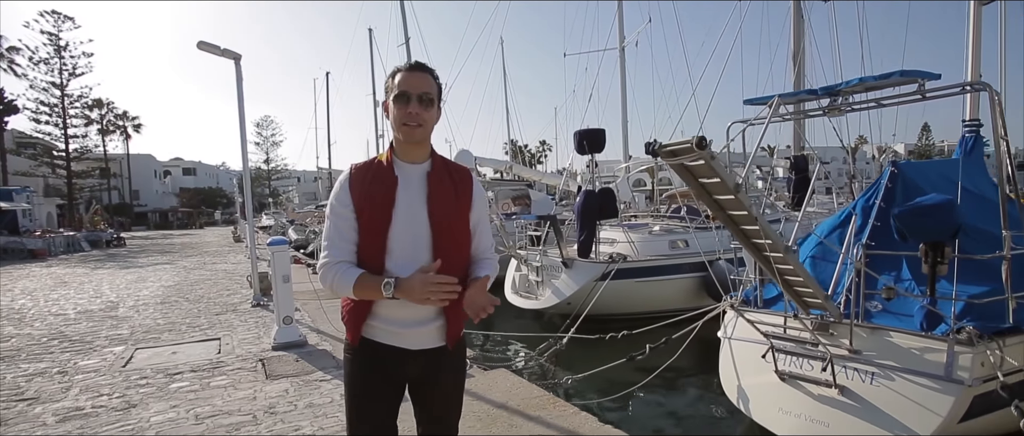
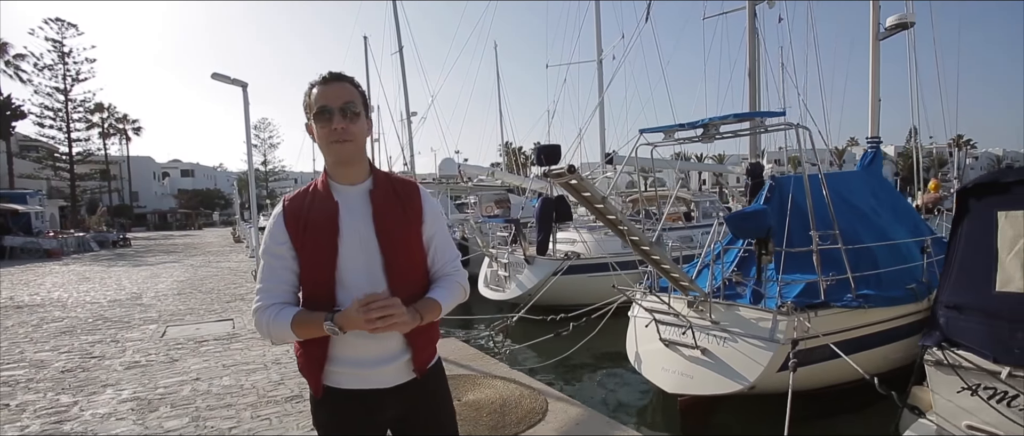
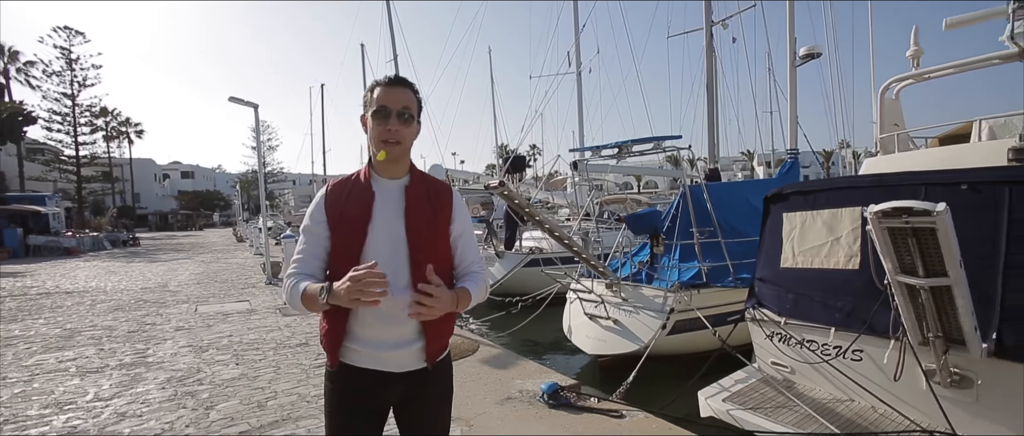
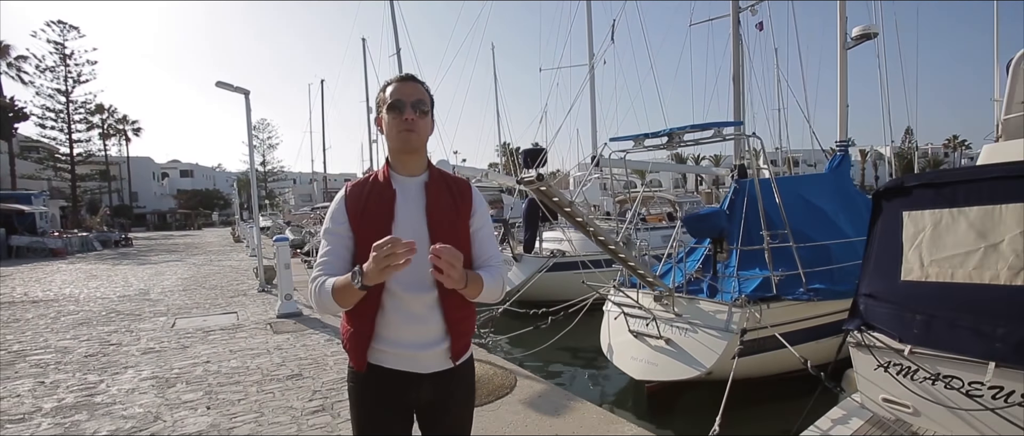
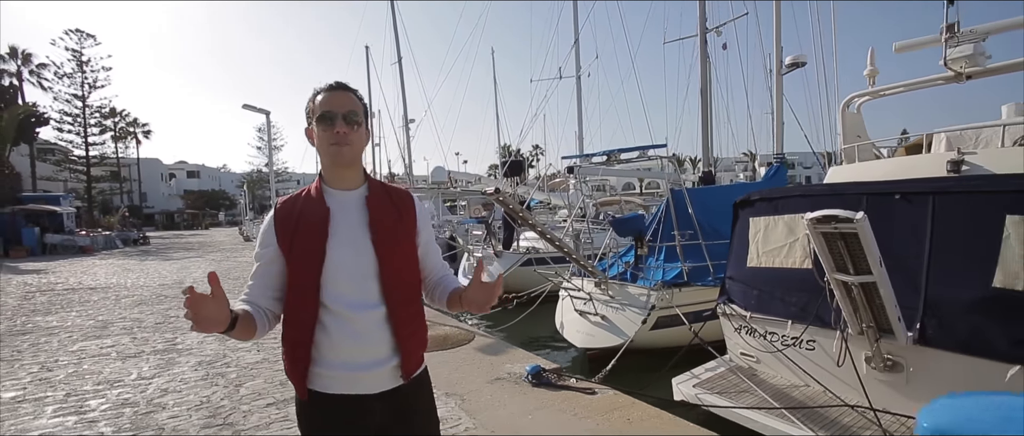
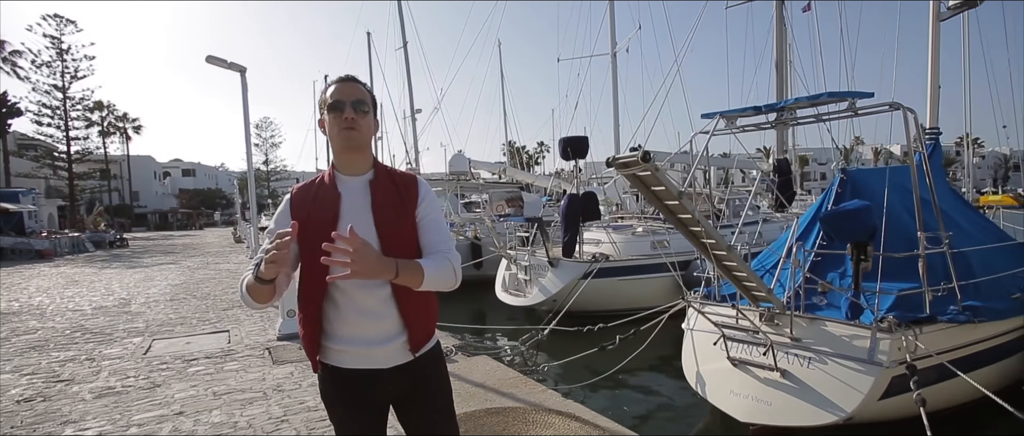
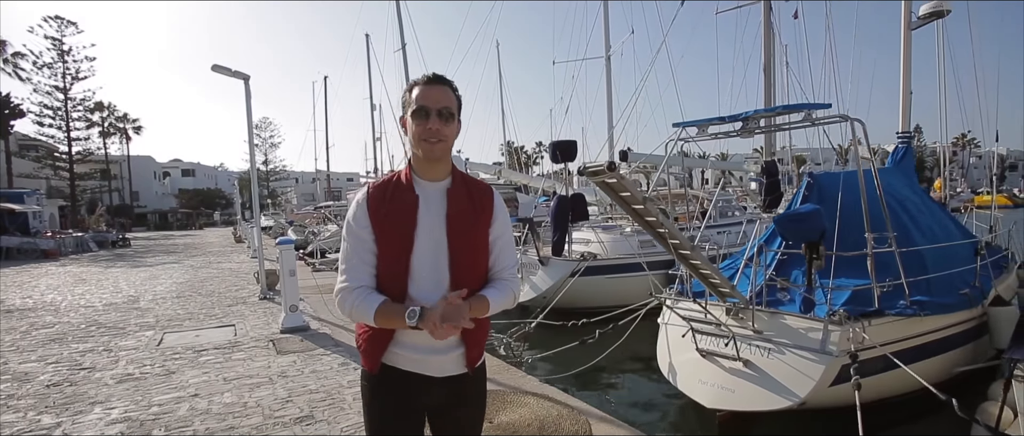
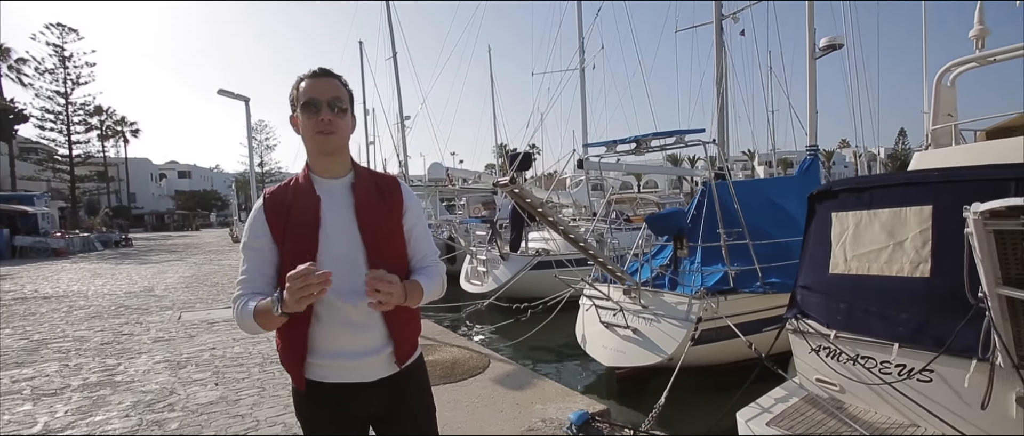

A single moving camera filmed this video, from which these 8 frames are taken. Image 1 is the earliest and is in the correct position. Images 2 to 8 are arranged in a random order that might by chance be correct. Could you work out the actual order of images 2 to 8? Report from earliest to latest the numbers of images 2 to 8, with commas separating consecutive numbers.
6, 7, 2, 4, 8, 3, 5
